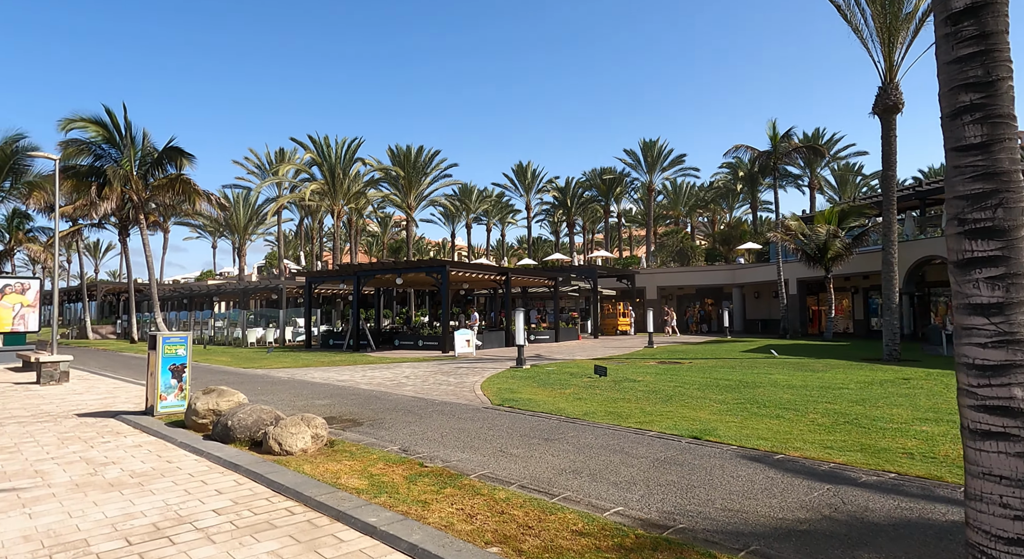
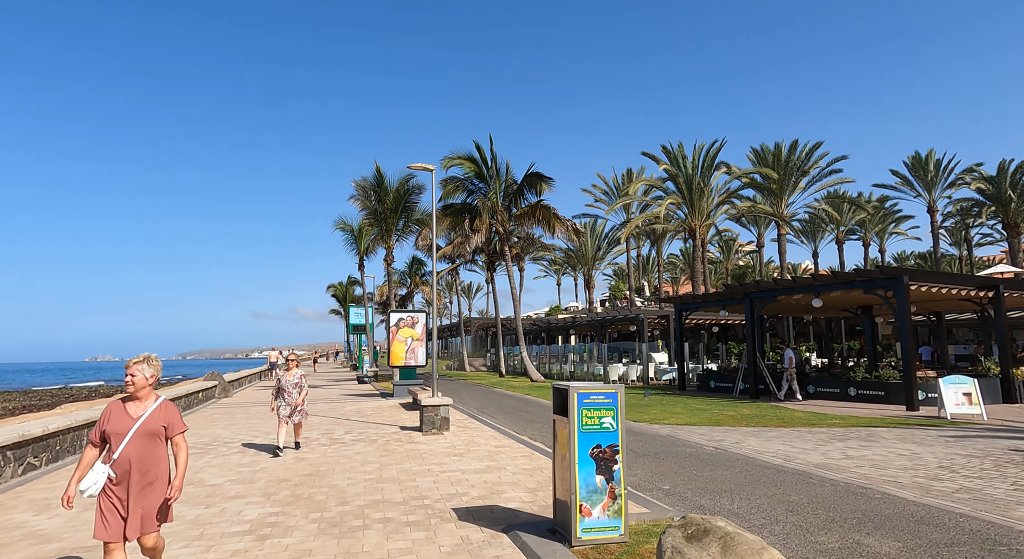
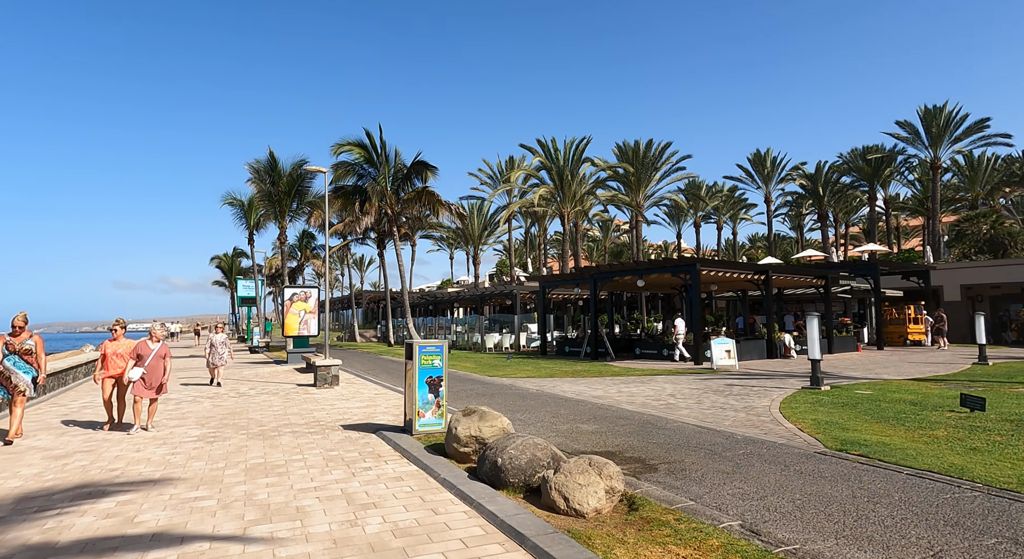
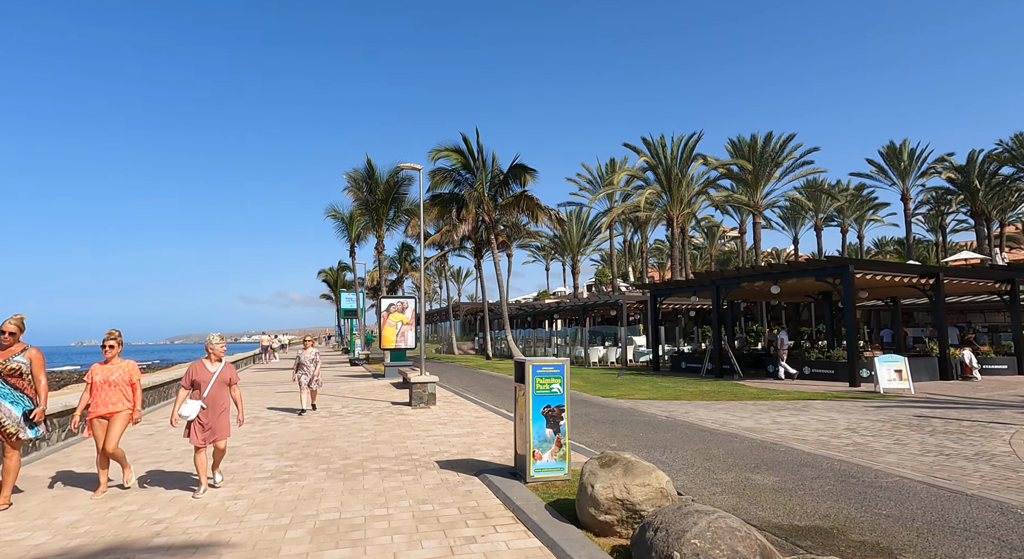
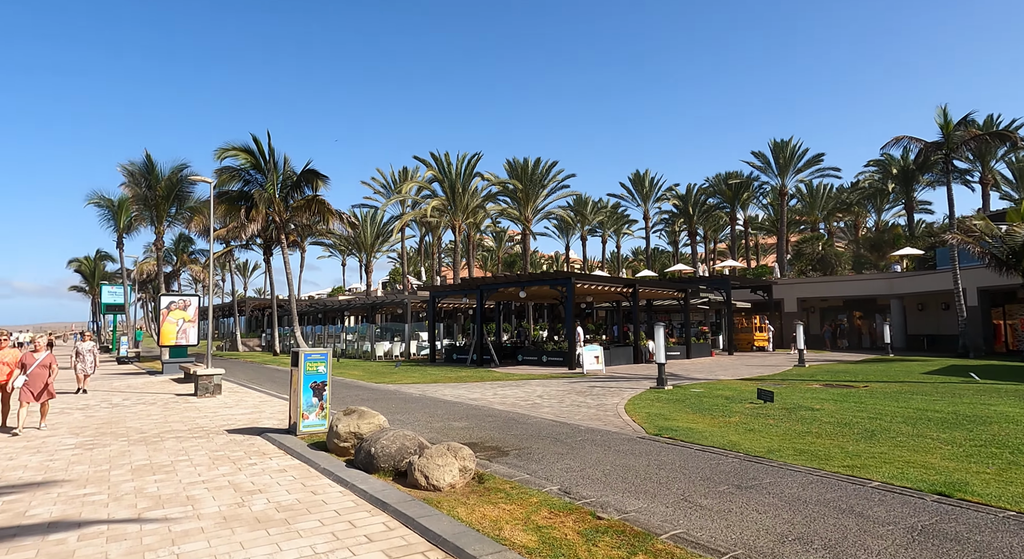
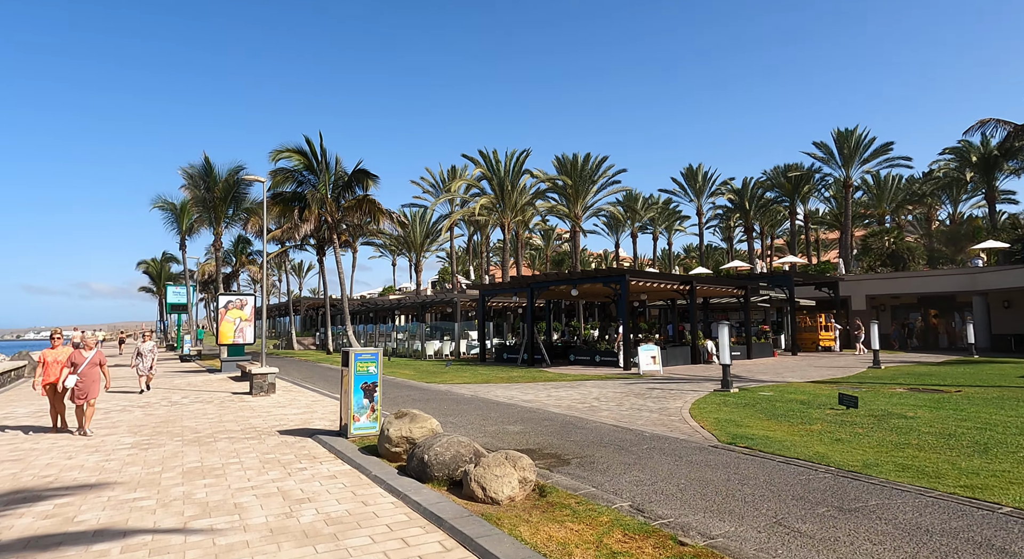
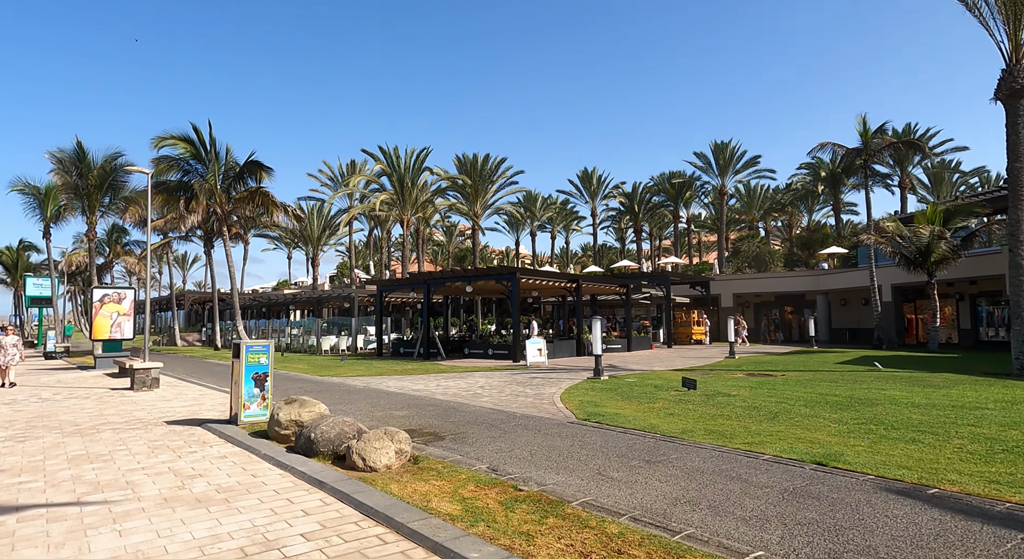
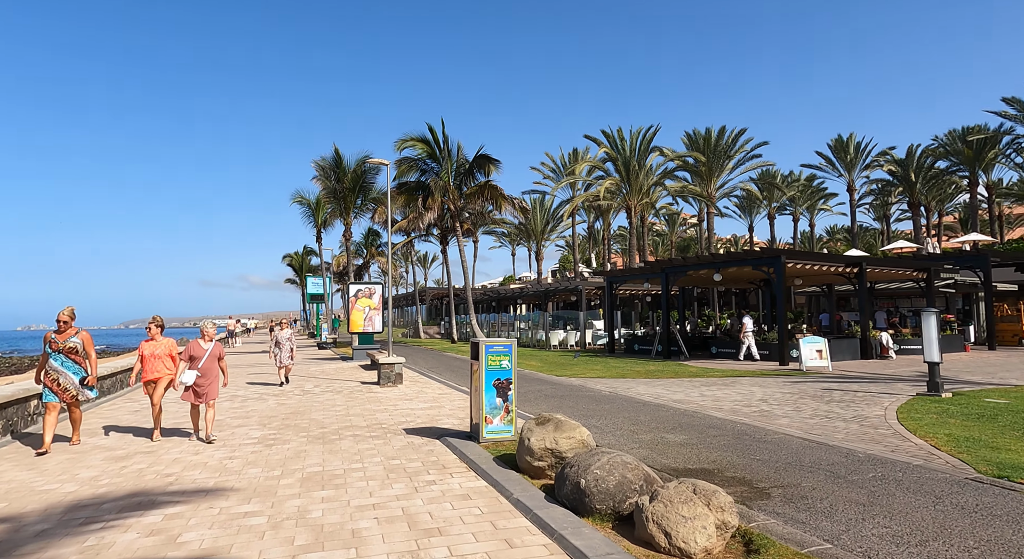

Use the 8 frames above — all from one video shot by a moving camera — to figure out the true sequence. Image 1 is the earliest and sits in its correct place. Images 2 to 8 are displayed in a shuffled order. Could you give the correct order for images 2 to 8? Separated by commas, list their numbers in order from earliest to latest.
7, 5, 6, 3, 8, 4, 2
